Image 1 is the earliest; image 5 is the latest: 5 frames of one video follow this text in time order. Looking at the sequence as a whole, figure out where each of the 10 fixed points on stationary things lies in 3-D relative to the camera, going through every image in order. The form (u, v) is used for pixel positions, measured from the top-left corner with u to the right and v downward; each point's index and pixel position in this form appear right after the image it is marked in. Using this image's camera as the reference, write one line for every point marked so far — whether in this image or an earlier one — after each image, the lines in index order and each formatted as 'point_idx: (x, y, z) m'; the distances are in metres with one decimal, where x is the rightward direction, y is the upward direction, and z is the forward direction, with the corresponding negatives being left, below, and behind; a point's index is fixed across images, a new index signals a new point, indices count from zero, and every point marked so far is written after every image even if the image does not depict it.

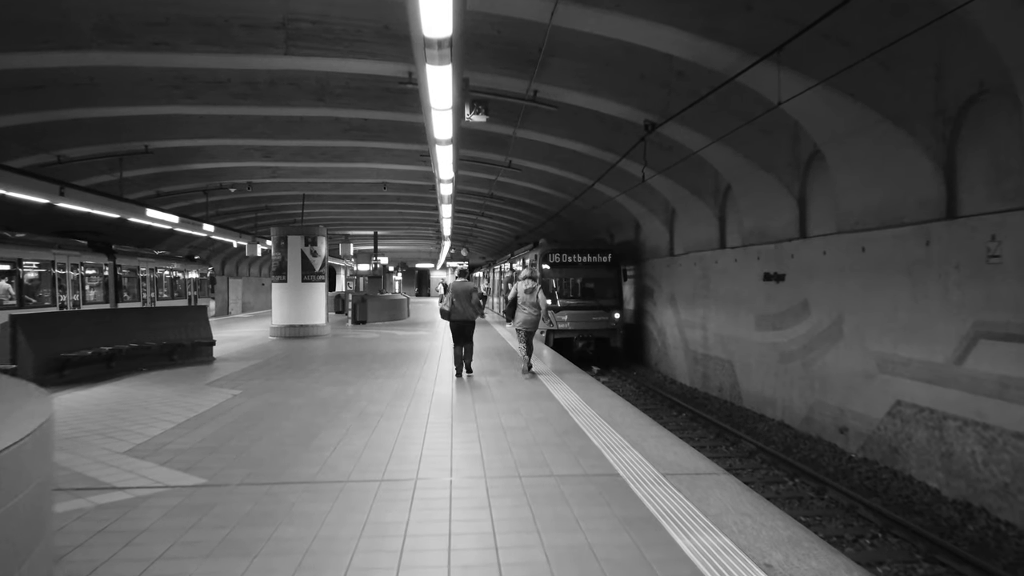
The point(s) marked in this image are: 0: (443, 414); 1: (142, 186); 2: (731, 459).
0: (-0.8, -1.4, +6.7) m
1: (-11.5, +3.2, +19.1) m
2: (+3.0, -2.3, +8.3) m
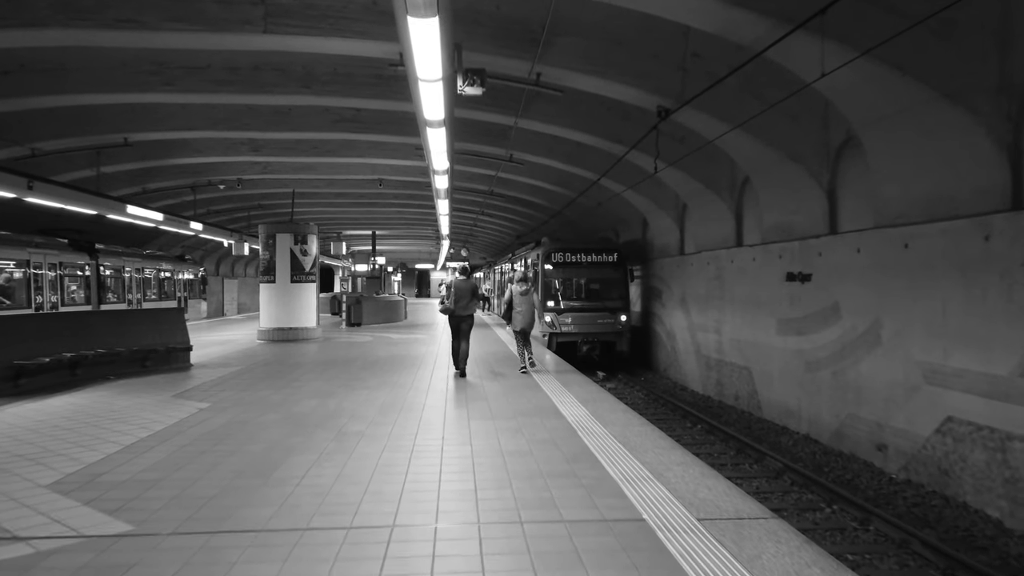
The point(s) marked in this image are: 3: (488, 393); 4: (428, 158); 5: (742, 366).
0: (-0.8, -1.4, +5.9) m
1: (-11.5, +3.2, +18.2) m
2: (+3.0, -2.4, +7.4) m
3: (-0.3, -1.4, +8.1) m
4: (-1.3, +2.0, +9.3) m
5: (+4.2, -1.4, +11.2) m
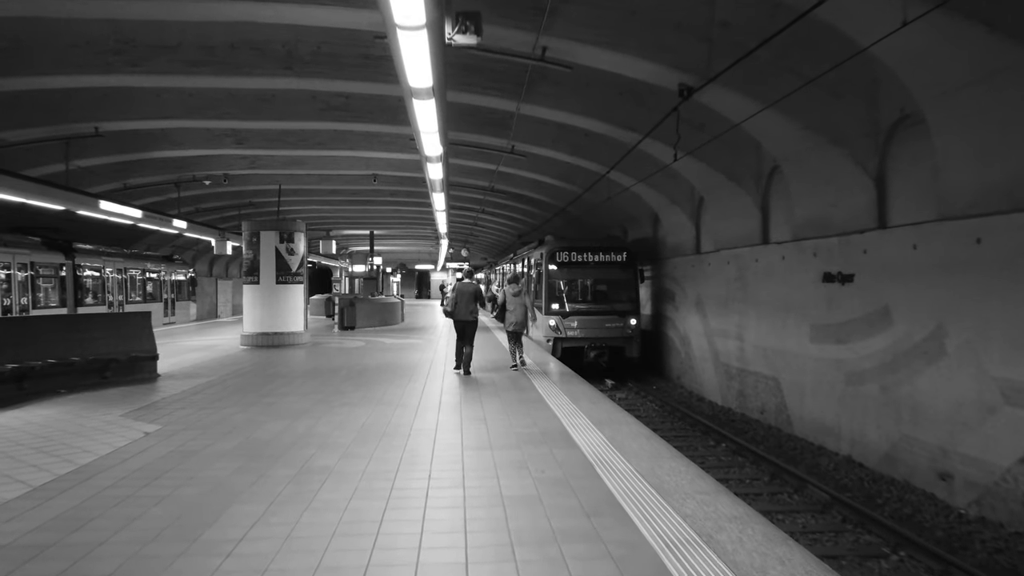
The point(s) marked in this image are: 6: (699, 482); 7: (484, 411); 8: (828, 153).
0: (-0.7, -1.4, +4.8) m
1: (-11.4, +3.1, +17.2) m
2: (+3.0, -2.4, +6.3) m
3: (-0.3, -1.4, +7.0) m
4: (-1.3, +2.0, +8.2) m
5: (+4.3, -1.5, +10.1) m
6: (+1.4, -1.4, +4.4) m
7: (-0.3, -1.4, +7.0) m
8: (+4.3, +1.8, +8.2) m
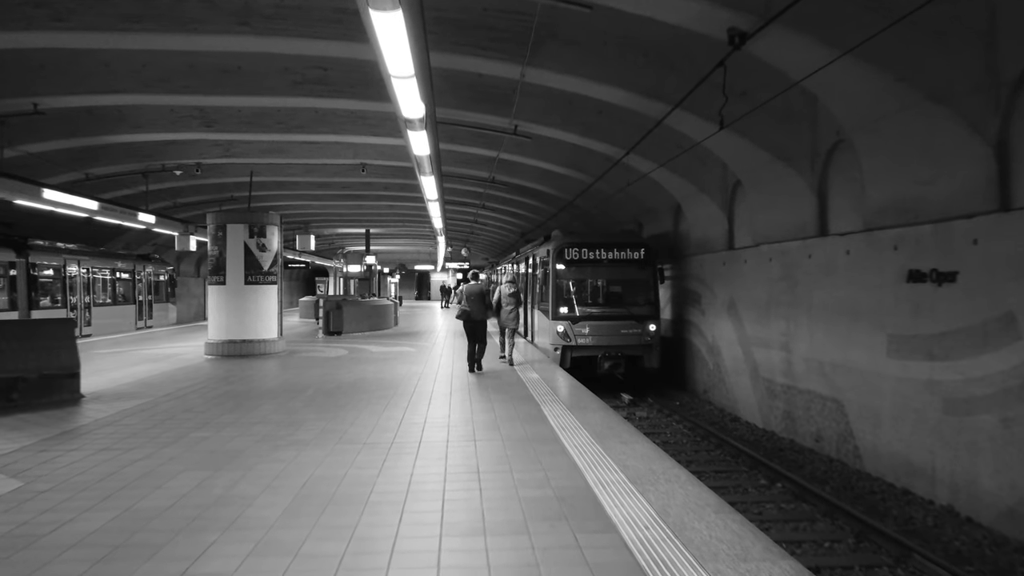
0: (-0.7, -1.4, +3.0) m
1: (-11.4, +3.1, +15.4) m
2: (+3.0, -2.4, +4.5) m
3: (-0.3, -1.4, +5.2) m
4: (-1.3, +2.0, +6.4) m
5: (+4.3, -1.5, +8.3) m
6: (+1.4, -1.4, +2.6) m
7: (-0.3, -1.4, +5.2) m
8: (+4.3, +1.8, +6.4) m
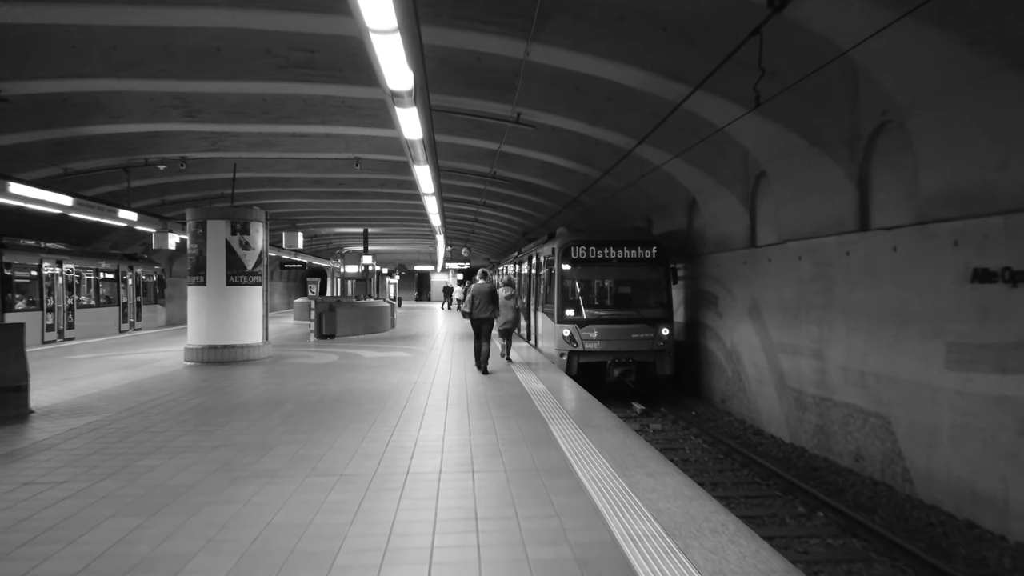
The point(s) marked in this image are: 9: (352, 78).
0: (-0.7, -1.4, +2.1) m
1: (-11.3, +3.1, +14.5) m
2: (+3.1, -2.4, +3.6) m
3: (-0.2, -1.4, +4.3) m
4: (-1.2, +1.9, +5.5) m
5: (+4.3, -1.5, +7.4) m
6: (+1.4, -1.4, +1.7) m
7: (-0.3, -1.4, +4.3) m
8: (+4.3, +1.8, +5.5) m
9: (-2.9, +3.7, +11.0) m
